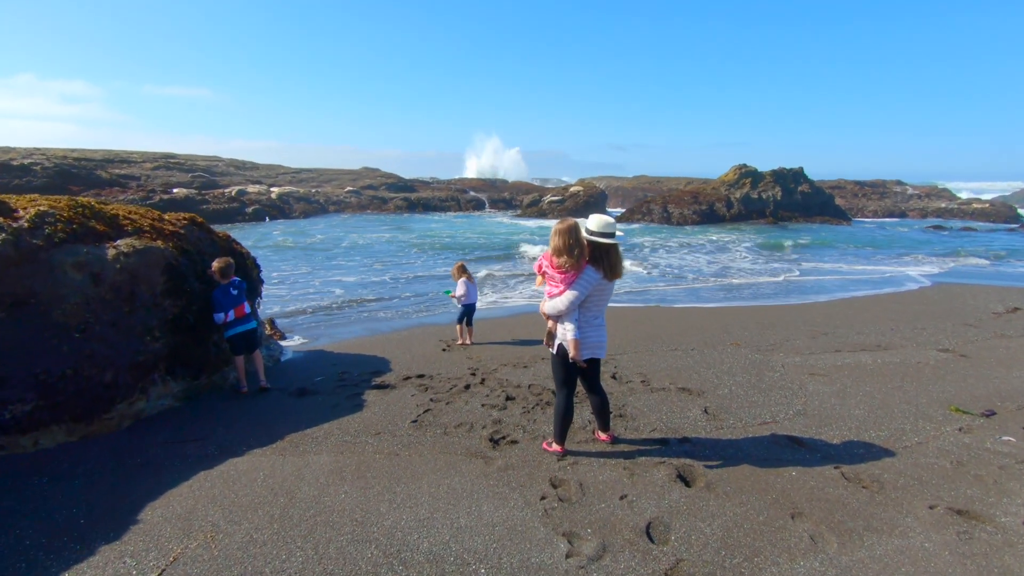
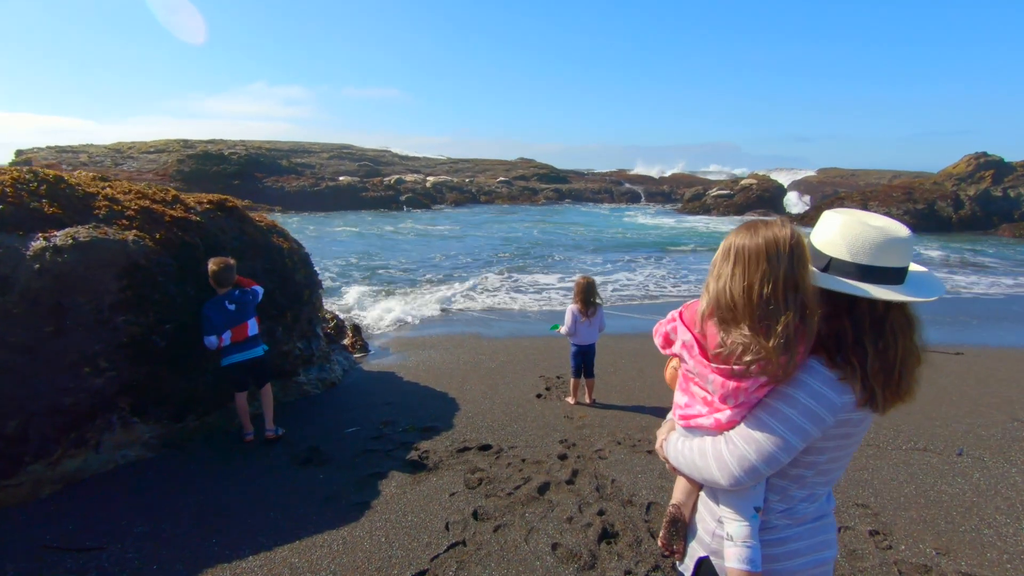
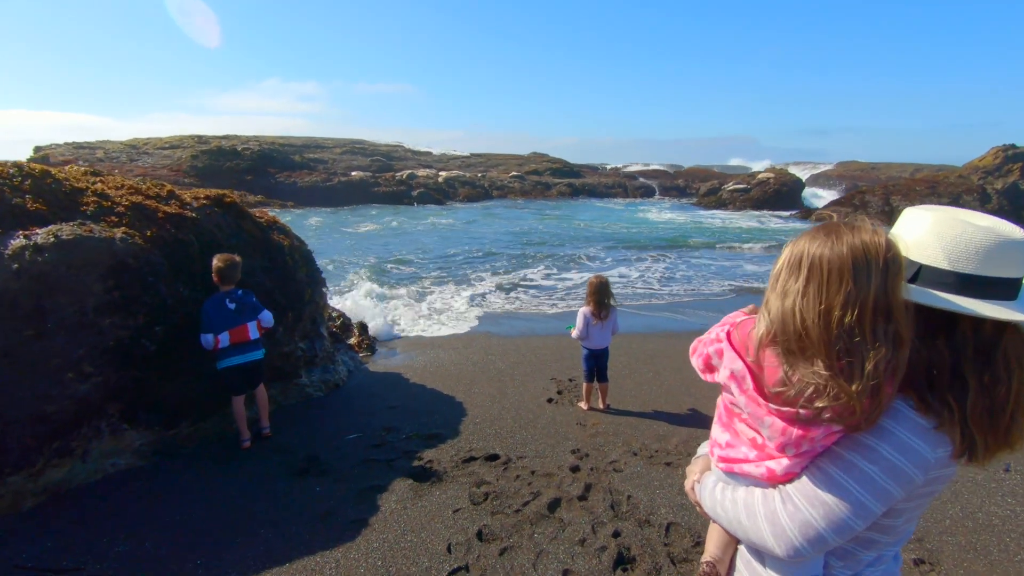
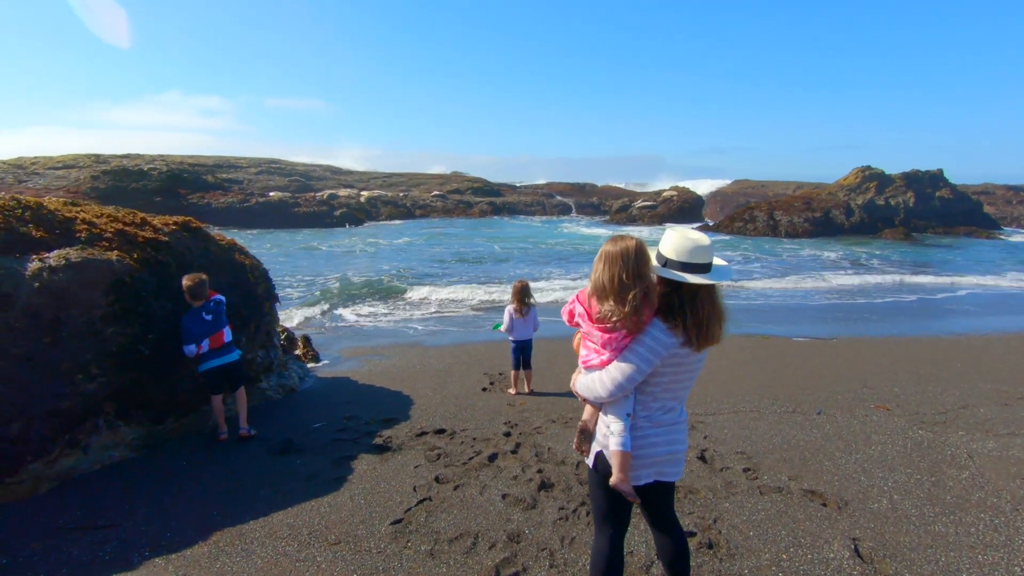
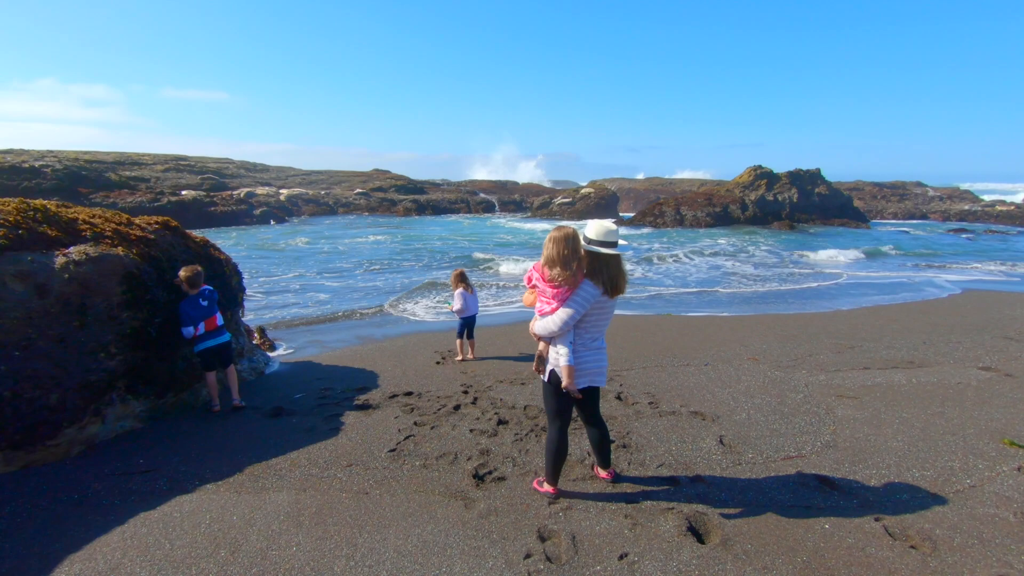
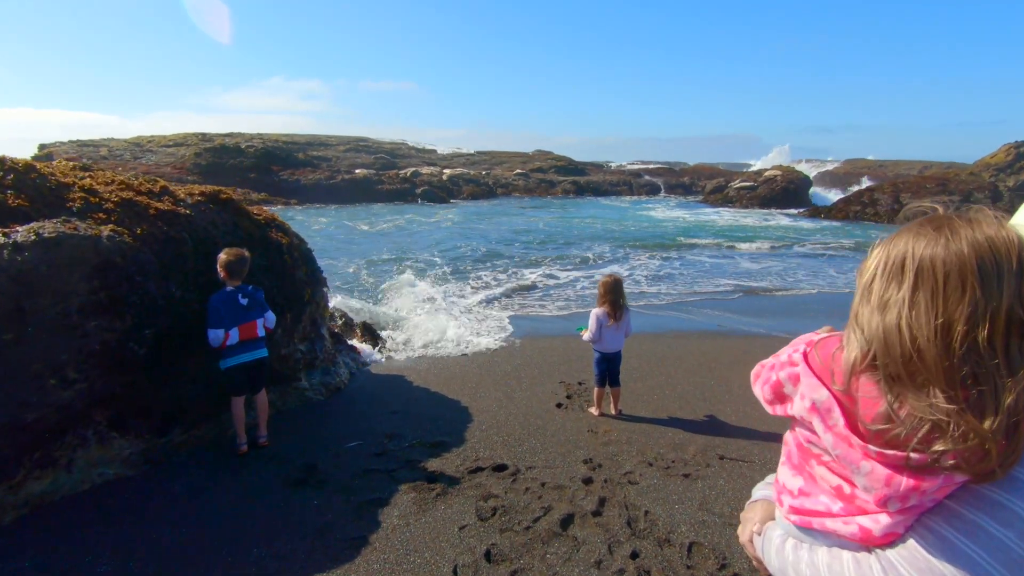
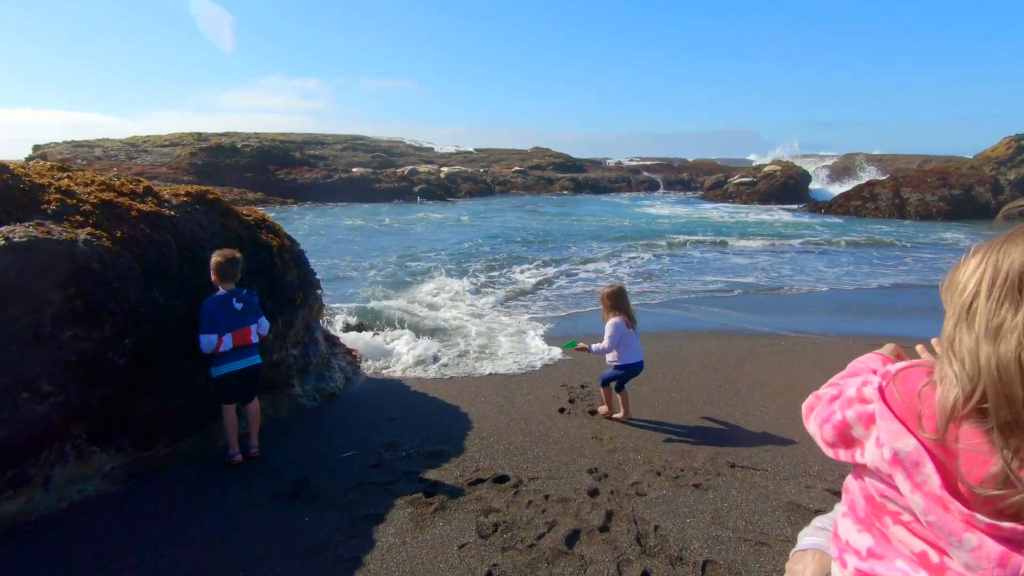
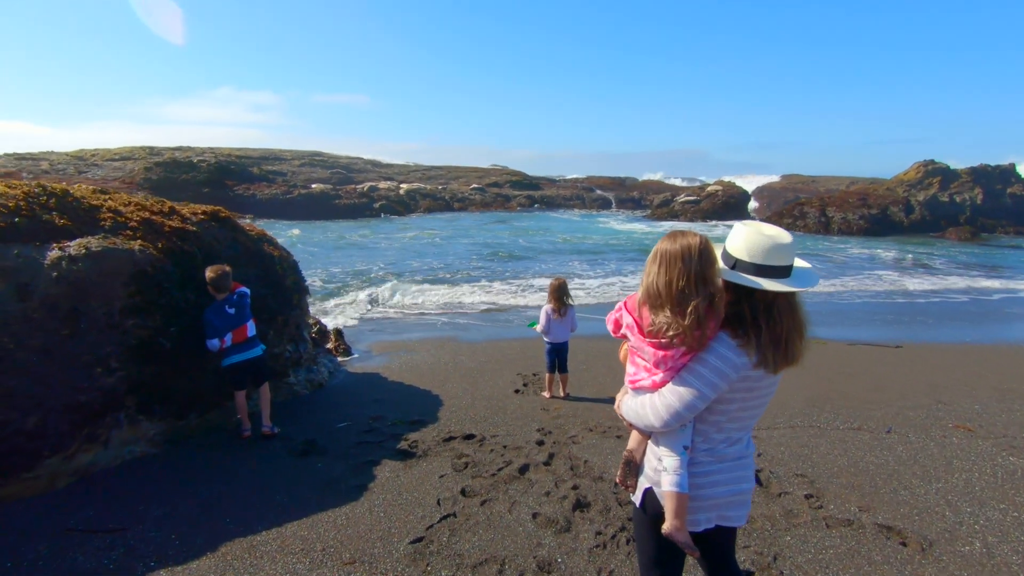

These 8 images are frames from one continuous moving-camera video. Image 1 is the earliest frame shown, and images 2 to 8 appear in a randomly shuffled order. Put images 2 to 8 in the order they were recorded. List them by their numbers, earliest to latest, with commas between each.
5, 4, 8, 2, 3, 6, 7
